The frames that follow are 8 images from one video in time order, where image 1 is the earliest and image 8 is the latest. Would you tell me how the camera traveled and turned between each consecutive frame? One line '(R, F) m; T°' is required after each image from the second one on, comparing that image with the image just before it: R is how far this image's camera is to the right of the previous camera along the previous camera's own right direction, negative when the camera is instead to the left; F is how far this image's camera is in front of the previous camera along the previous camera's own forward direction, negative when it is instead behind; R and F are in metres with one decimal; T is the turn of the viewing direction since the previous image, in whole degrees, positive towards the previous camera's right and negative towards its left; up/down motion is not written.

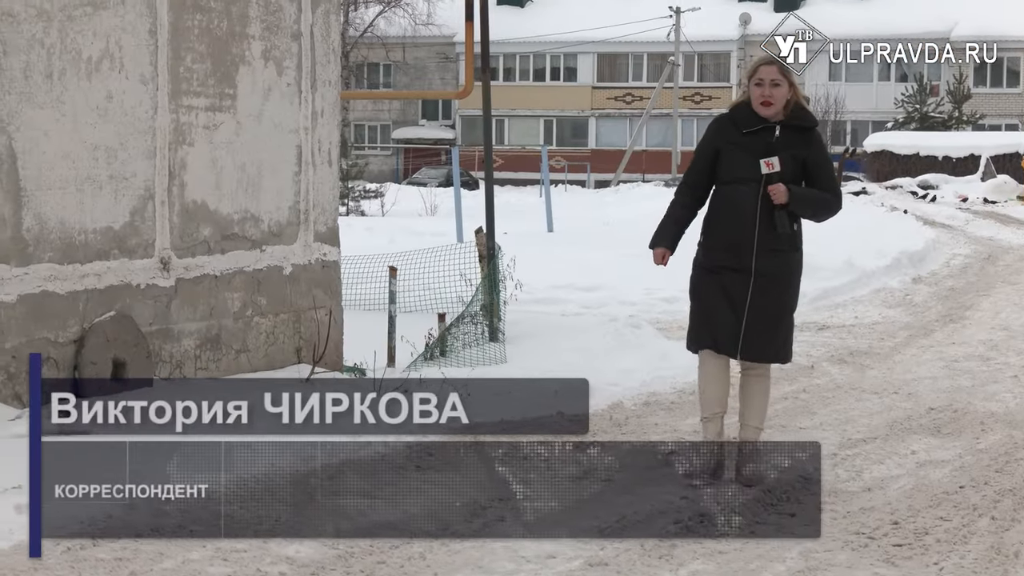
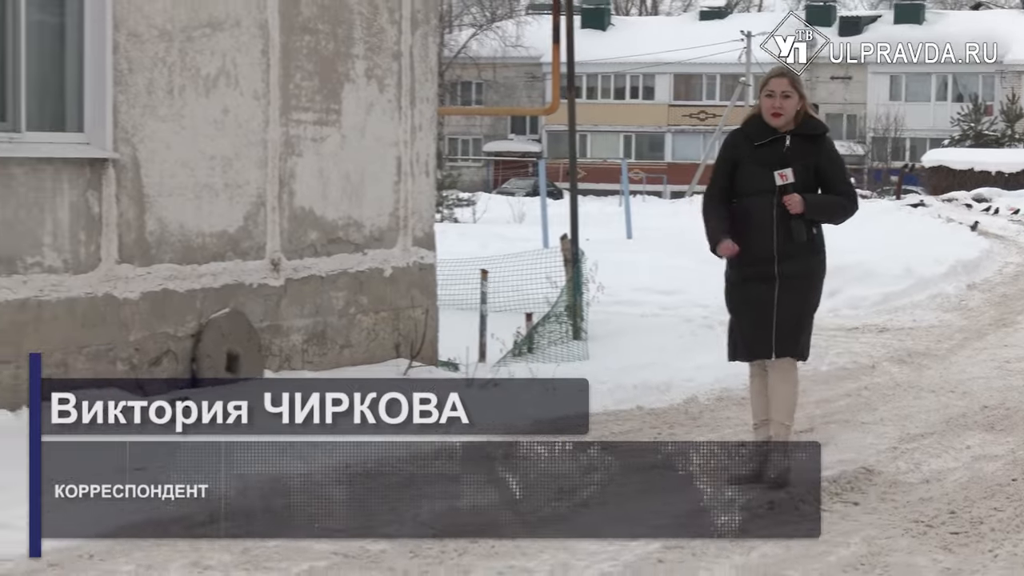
(0.0, -0.5) m; -2°
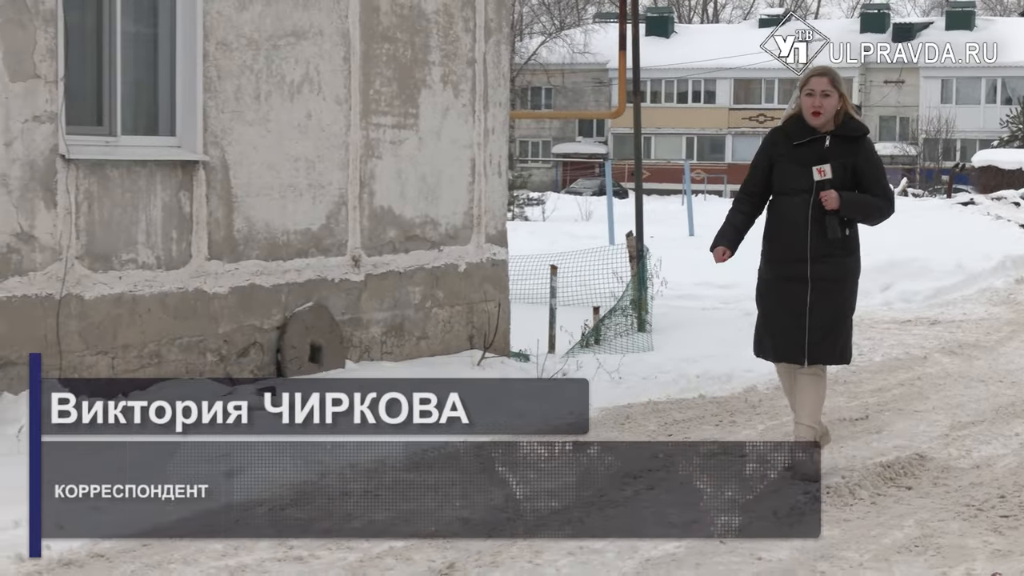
(0.0, -0.3) m; -2°
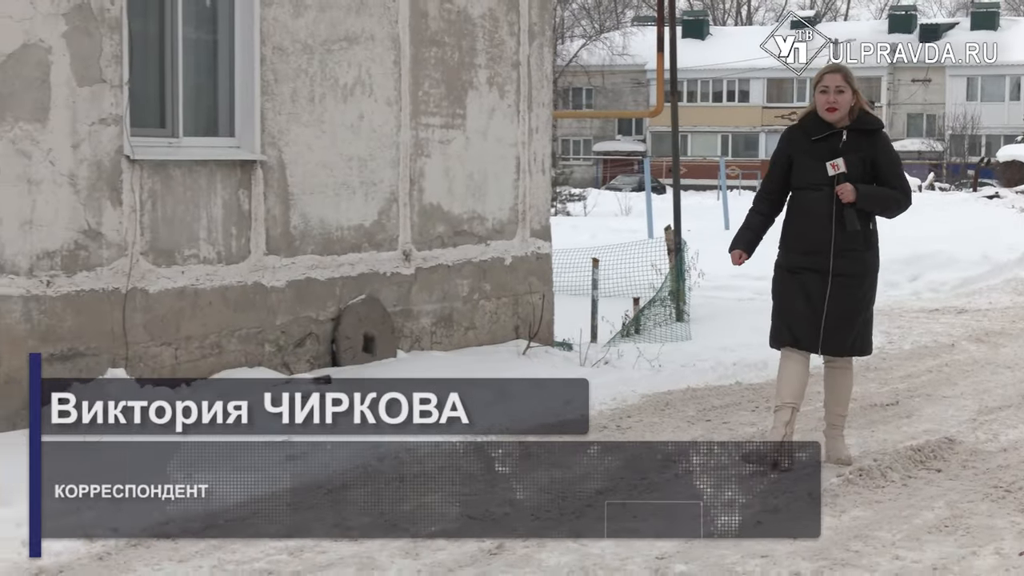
(0.0, -0.3) m; -1°
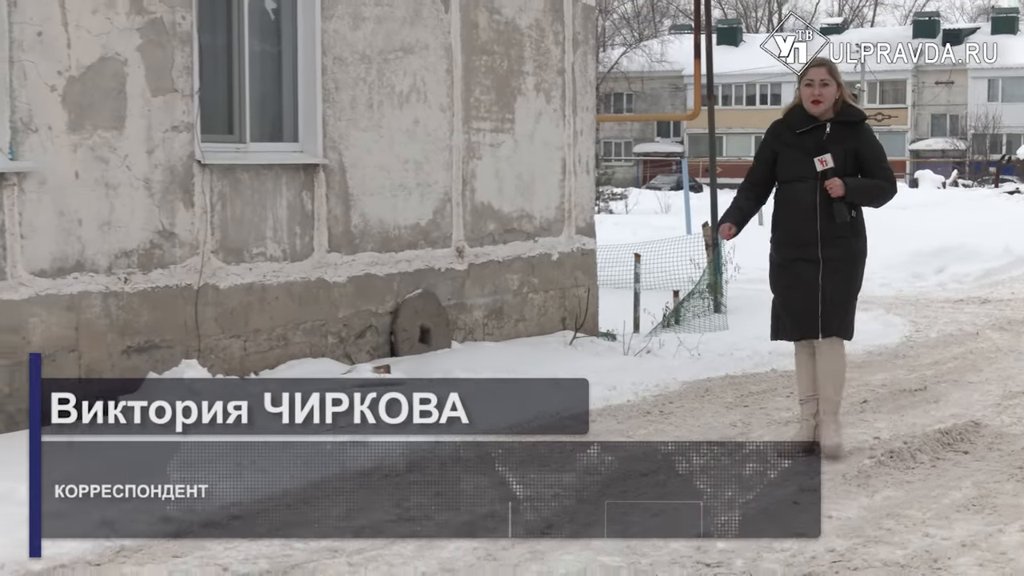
(0.0, -0.4) m; -1°
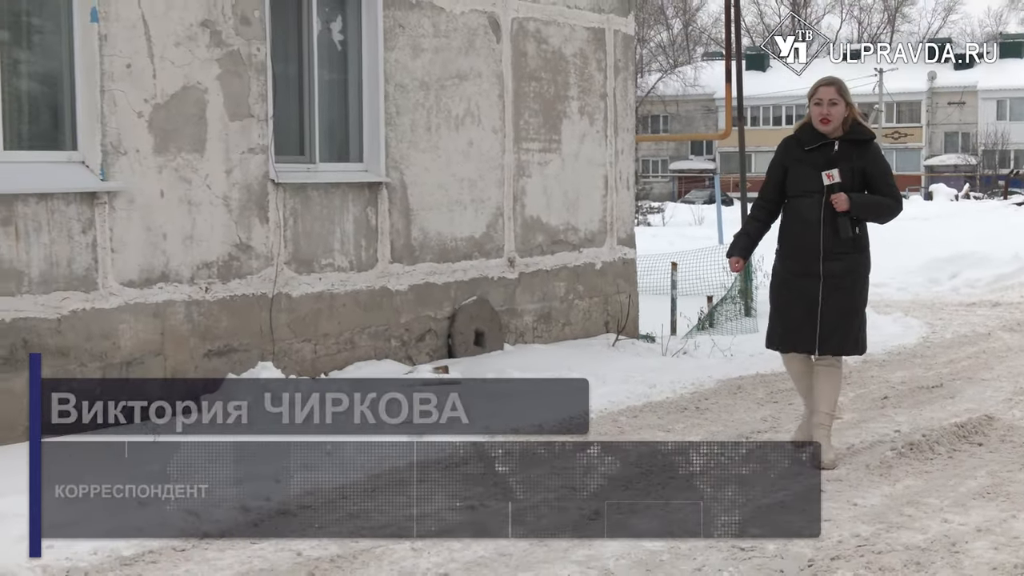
(0.0, -0.7) m; -1°
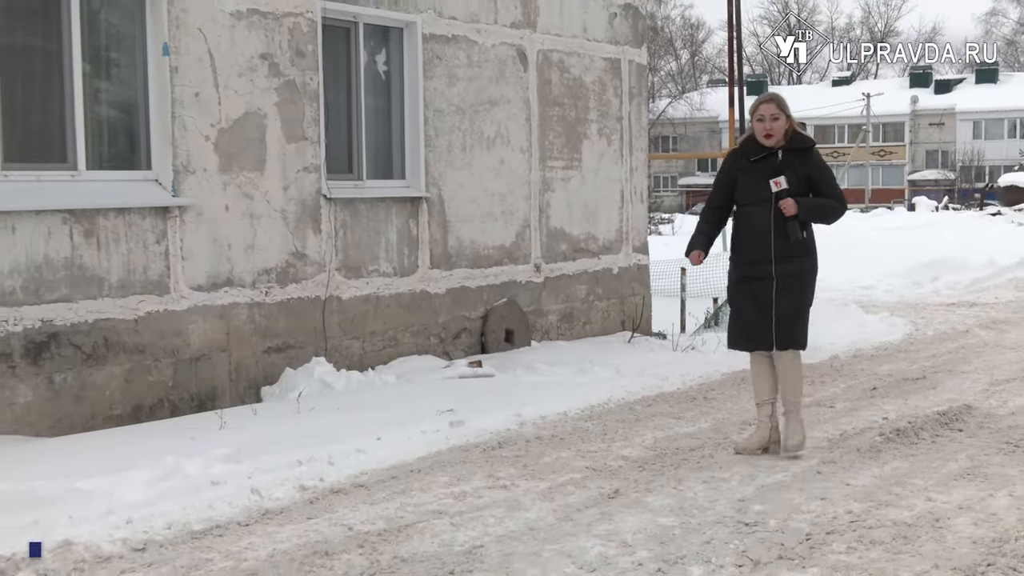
(0.0, -0.9) m; -1°
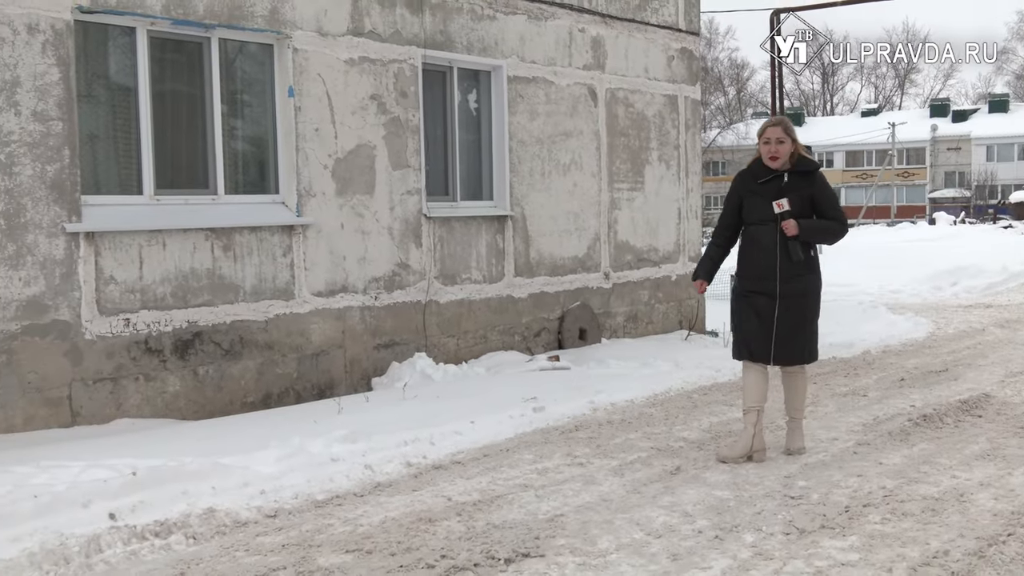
(+0.2, -1.5) m; -3°
